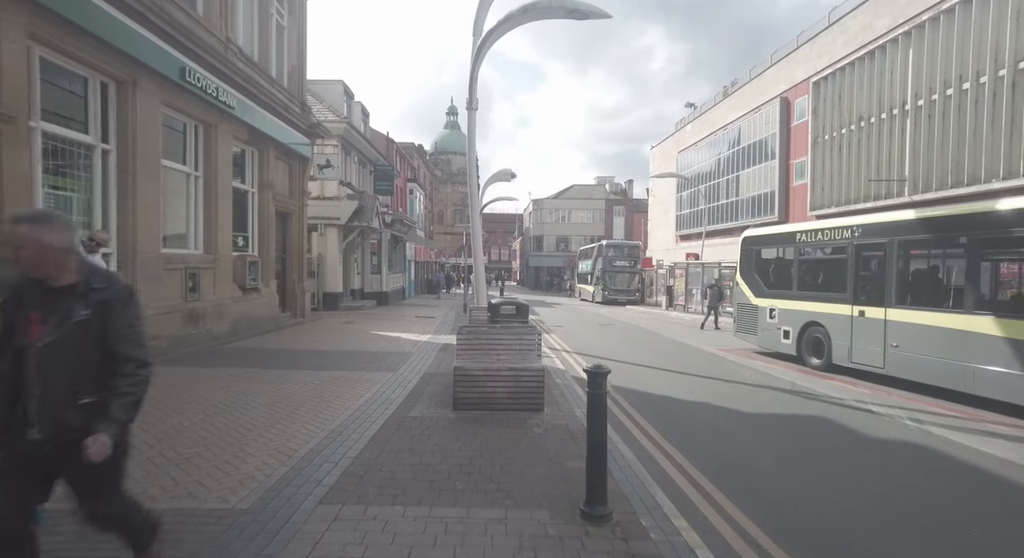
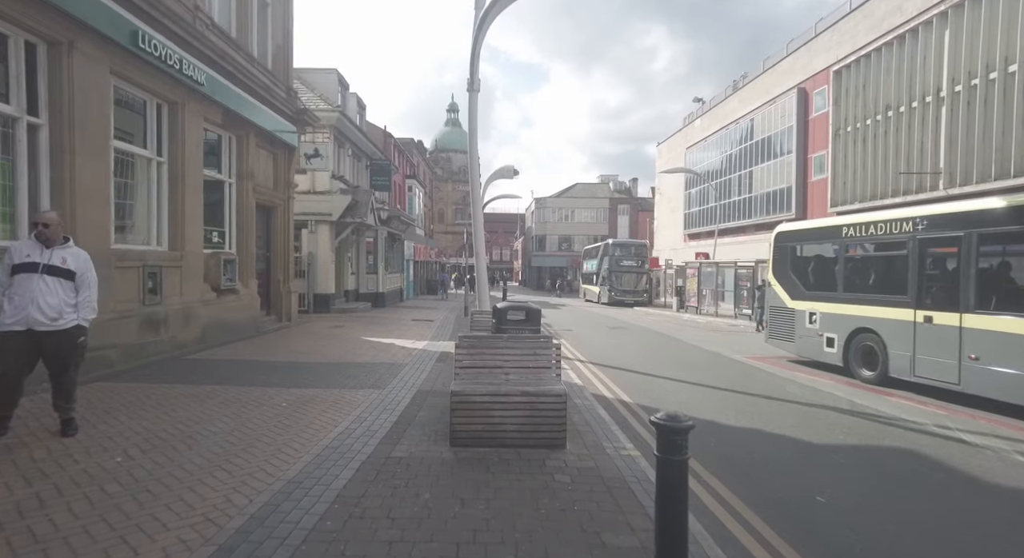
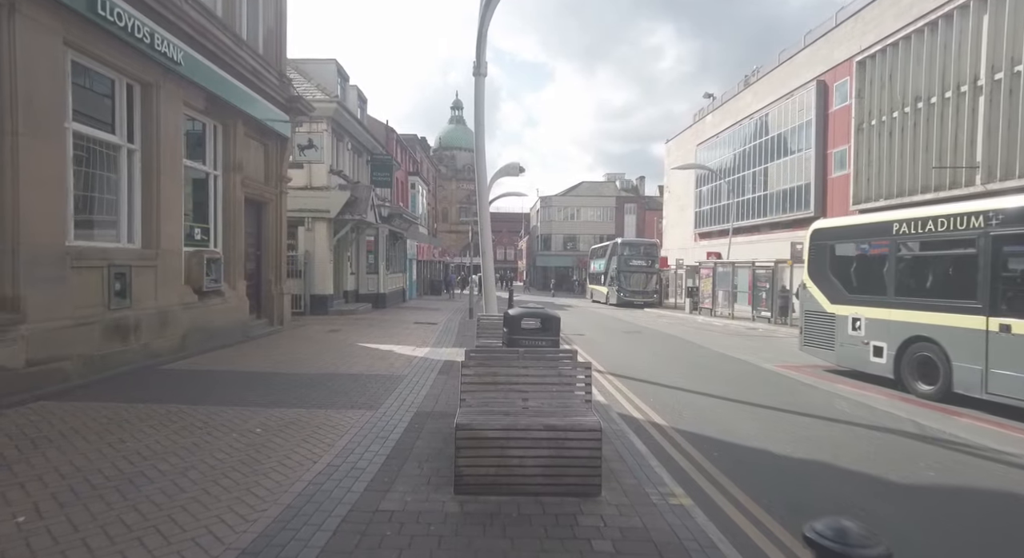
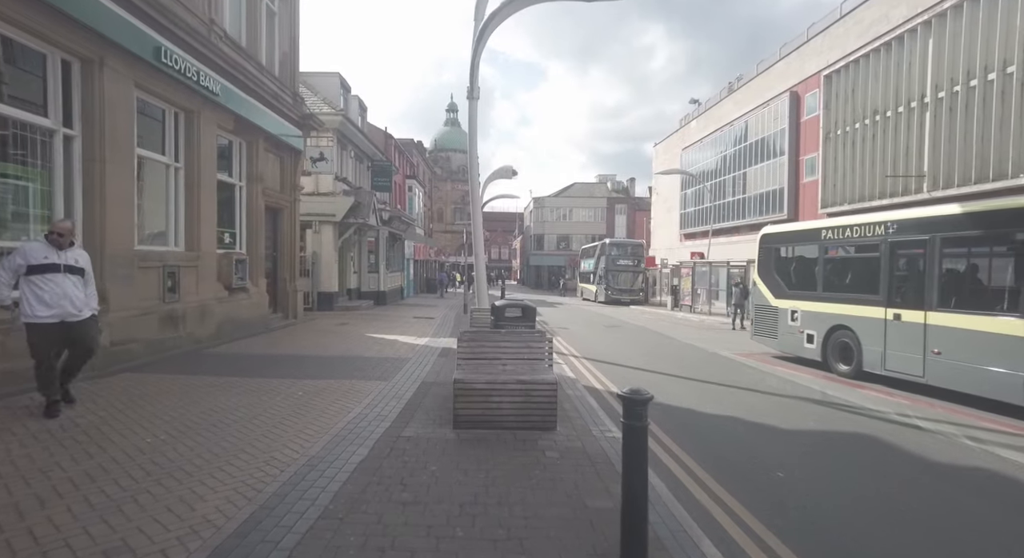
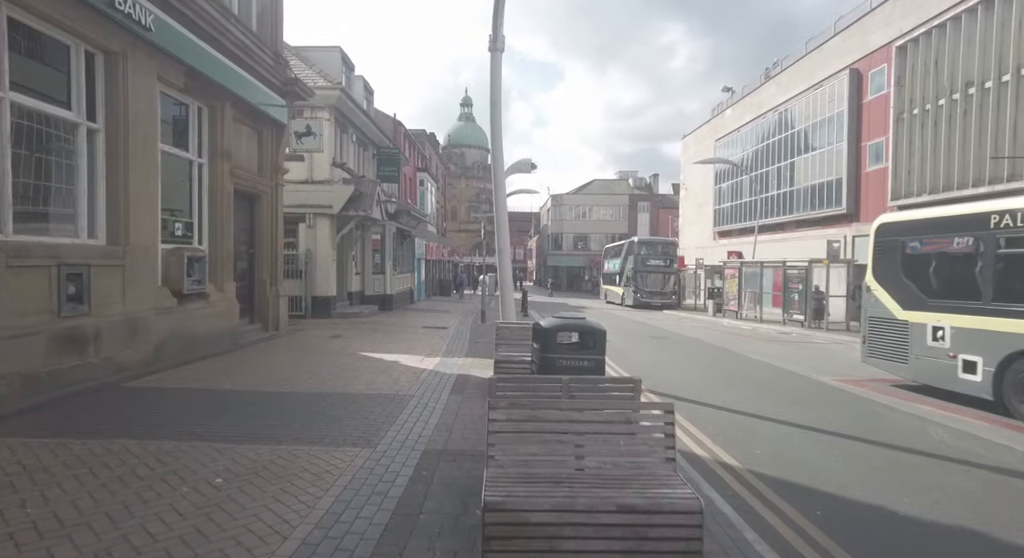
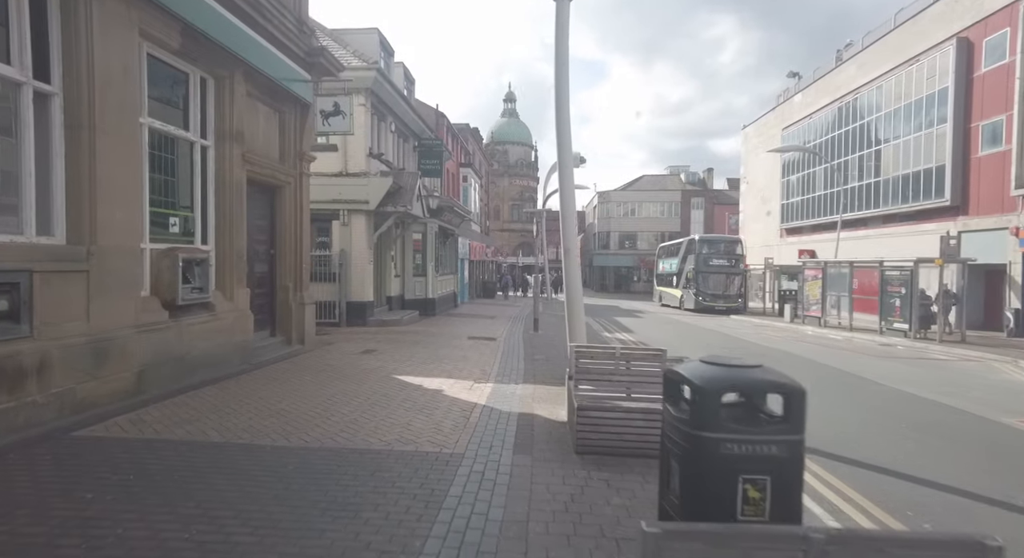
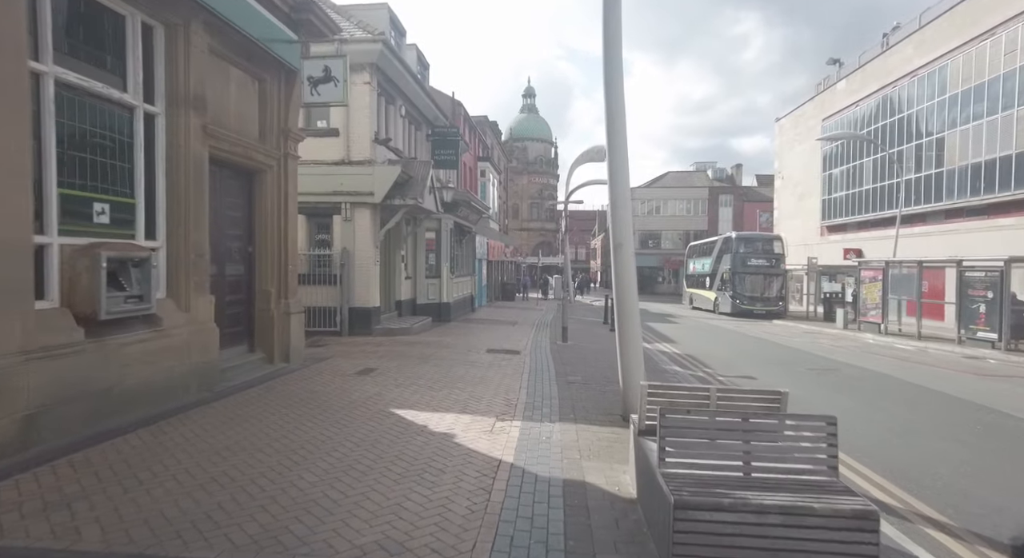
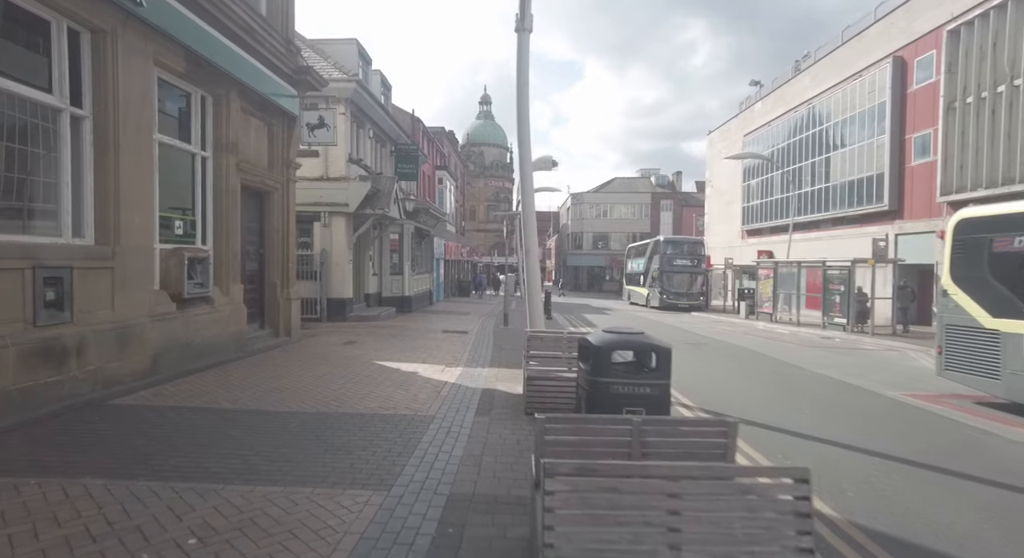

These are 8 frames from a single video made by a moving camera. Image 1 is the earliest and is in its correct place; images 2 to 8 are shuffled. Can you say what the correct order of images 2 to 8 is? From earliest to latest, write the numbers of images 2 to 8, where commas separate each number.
4, 2, 3, 5, 8, 6, 7
